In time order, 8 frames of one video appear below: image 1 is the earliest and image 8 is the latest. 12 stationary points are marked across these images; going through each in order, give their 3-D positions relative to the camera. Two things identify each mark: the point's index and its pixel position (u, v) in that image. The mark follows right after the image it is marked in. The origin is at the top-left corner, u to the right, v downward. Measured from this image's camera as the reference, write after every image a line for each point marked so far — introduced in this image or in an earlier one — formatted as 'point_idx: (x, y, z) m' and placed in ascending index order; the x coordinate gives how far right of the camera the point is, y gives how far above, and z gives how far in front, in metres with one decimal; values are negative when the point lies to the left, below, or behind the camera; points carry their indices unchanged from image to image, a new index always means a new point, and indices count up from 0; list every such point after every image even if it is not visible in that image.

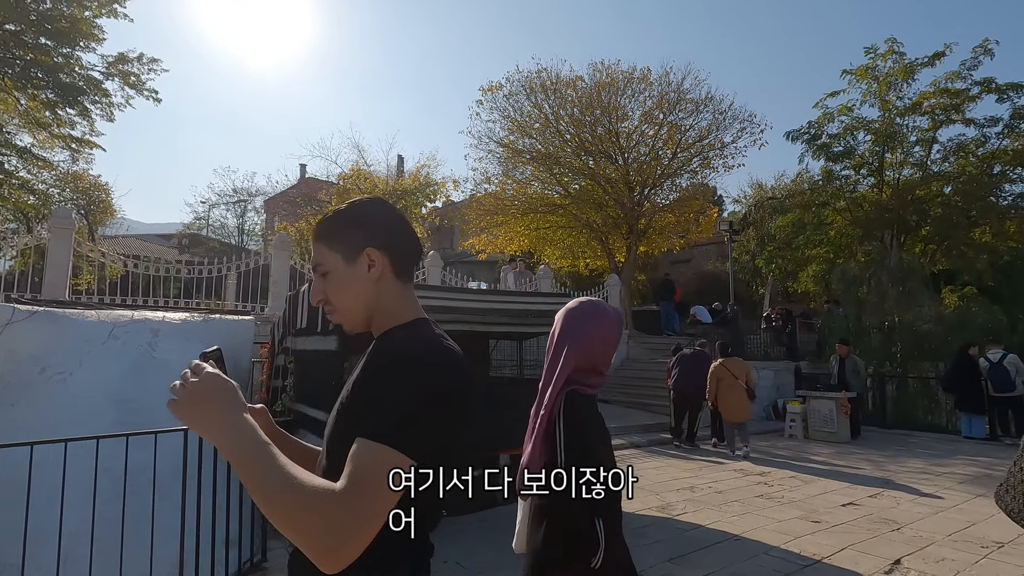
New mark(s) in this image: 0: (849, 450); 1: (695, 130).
0: (+5.5, -2.7, +8.8) m
1: (+6.5, +5.7, +19.1) m
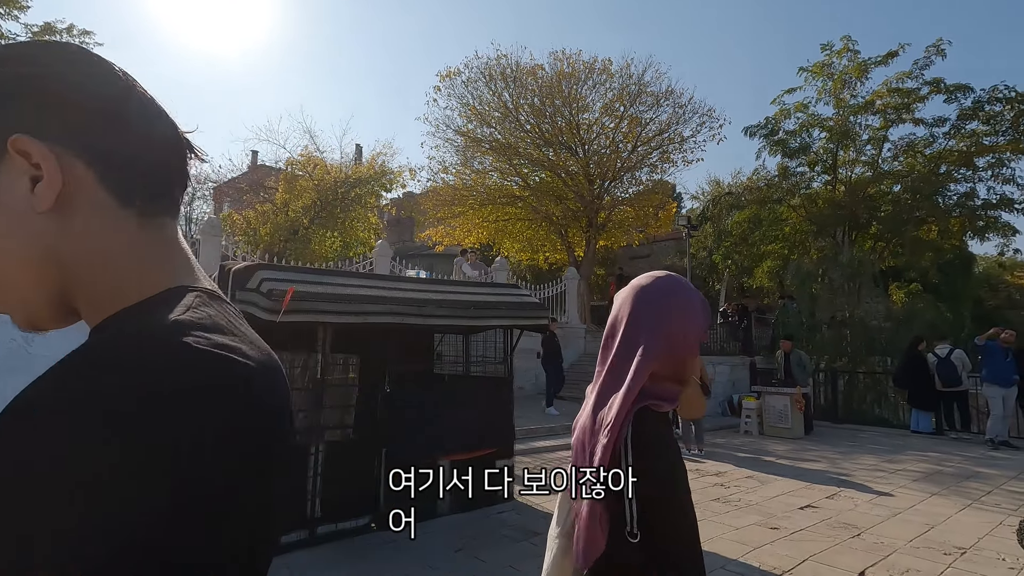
0: (+4.7, -2.6, +8.7) m
1: (+5.1, +5.8, +19.0) m
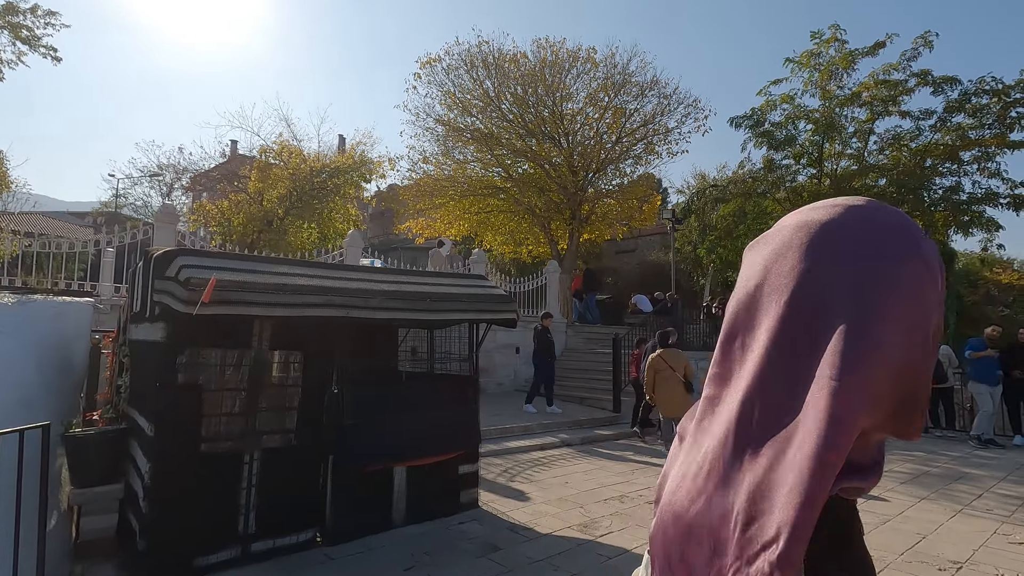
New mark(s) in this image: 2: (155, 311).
0: (+4.3, -2.5, +8.5) m
1: (+4.4, +6.0, +18.6) m
2: (-2.3, -0.2, +3.5) m
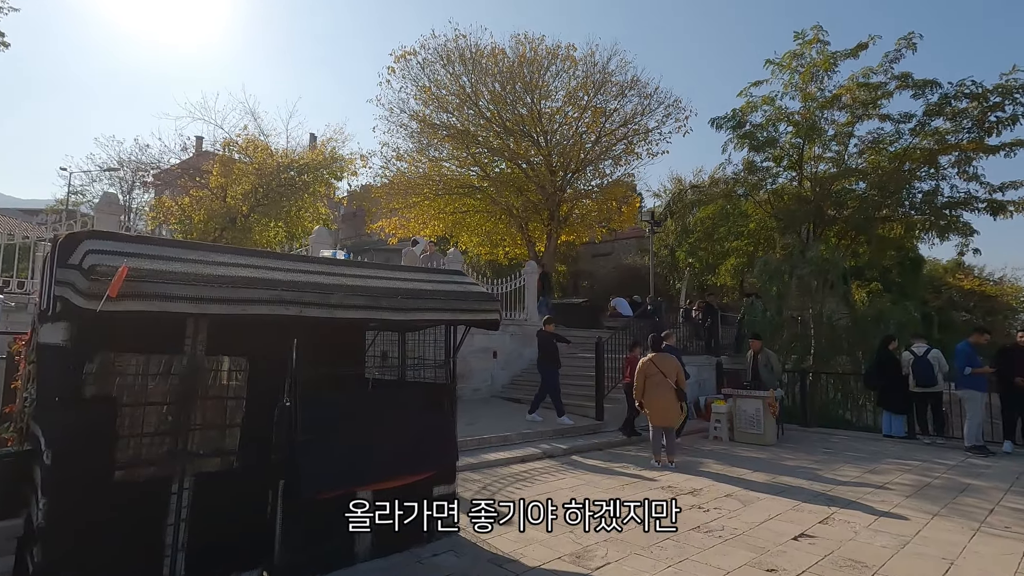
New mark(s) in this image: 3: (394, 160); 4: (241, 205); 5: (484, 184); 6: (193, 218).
0: (+4.0, -2.5, +8.1) m
1: (+3.7, +5.9, +18.3) m
2: (-2.4, -0.1, +2.8) m
3: (-4.2, +4.6, +19.2) m
4: (-9.5, +2.9, +18.9) m
5: (-1.0, +3.6, +18.8) m
6: (-11.1, +2.4, +18.6) m
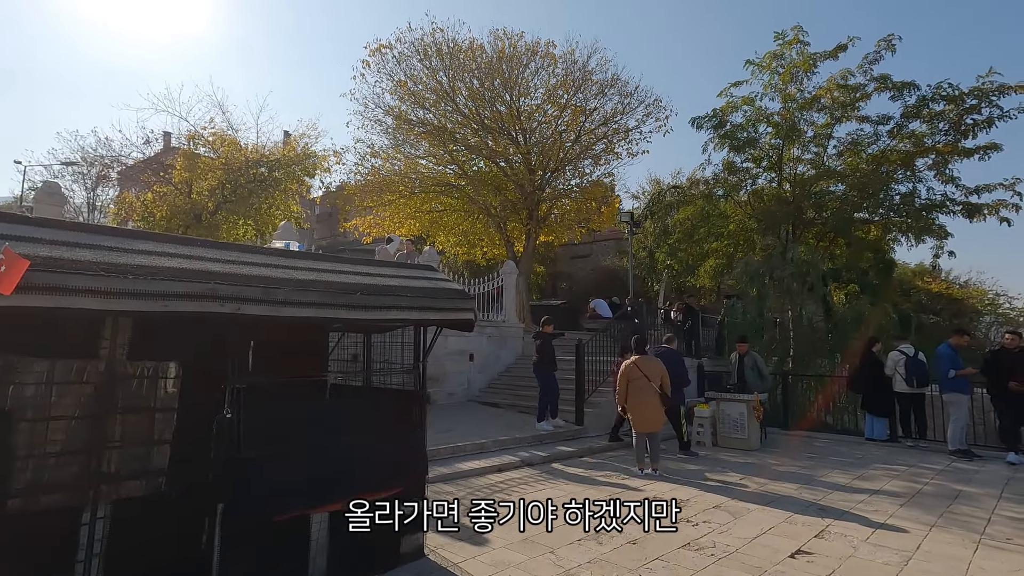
0: (+3.7, -2.5, +7.8) m
1: (+2.9, +5.9, +18.1) m
2: (-2.5, -0.1, +2.3) m
3: (-5.0, +4.5, +18.6) m
4: (-10.3, +2.9, +18.1) m
5: (-1.7, +3.6, +18.3) m
6: (-11.8, +2.4, +17.8) m
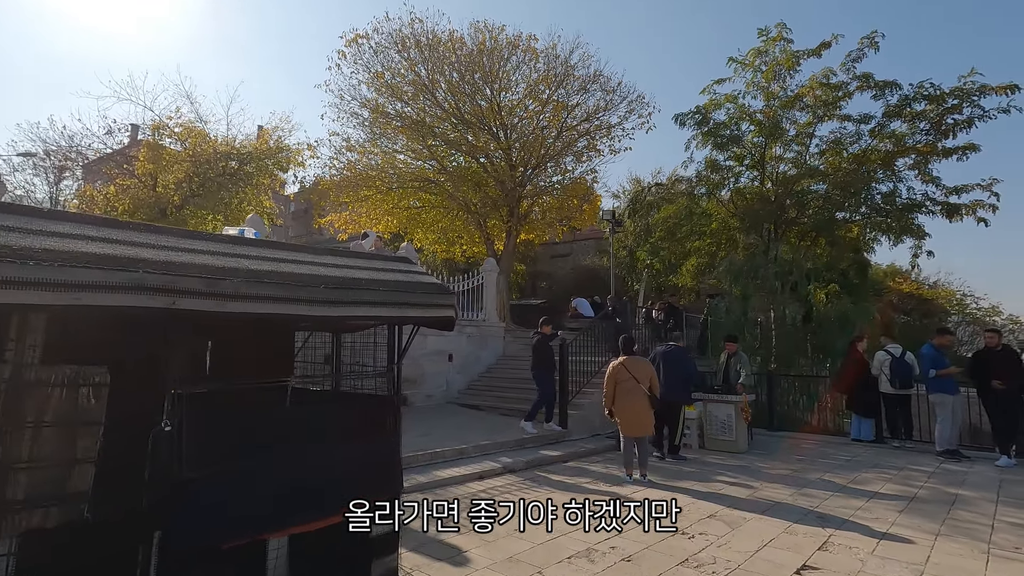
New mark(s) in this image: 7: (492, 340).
0: (+3.4, -2.5, +7.6) m
1: (+2.3, +5.9, +17.8) m
2: (-2.5, 0.0, +1.8) m
3: (-5.6, +4.6, +18.0) m
4: (-10.9, +3.0, +17.3) m
5: (-2.4, +3.6, +17.9) m
6: (-12.4, +2.5, +16.9) m
7: (-0.5, -1.2, +12.6) m
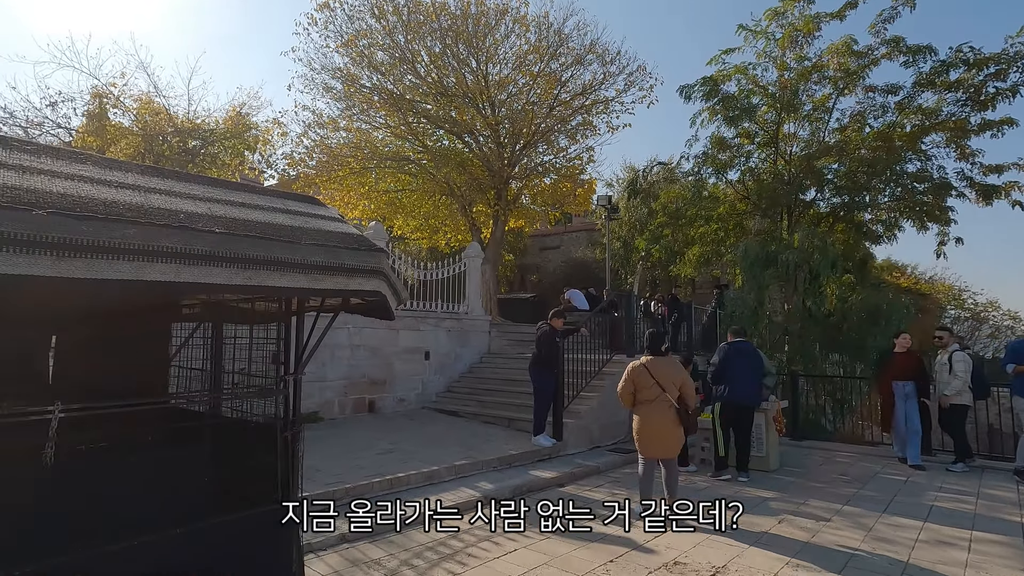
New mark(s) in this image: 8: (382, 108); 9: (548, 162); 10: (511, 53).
0: (+3.2, -2.3, +6.2) m
1: (+1.9, +6.2, +16.3) m
2: (-2.6, +0.1, +0.3) m
3: (-6.0, +4.9, +16.4) m
4: (-11.3, +3.3, +15.6) m
5: (-2.7, +3.9, +16.3) m
6: (-12.8, +2.8, +15.2) m
7: (-0.8, -1.0, +11.1) m
8: (-3.9, +5.4, +15.9) m
9: (+1.1, +3.9, +16.8) m
10: (0.0, +7.0, +15.9) m
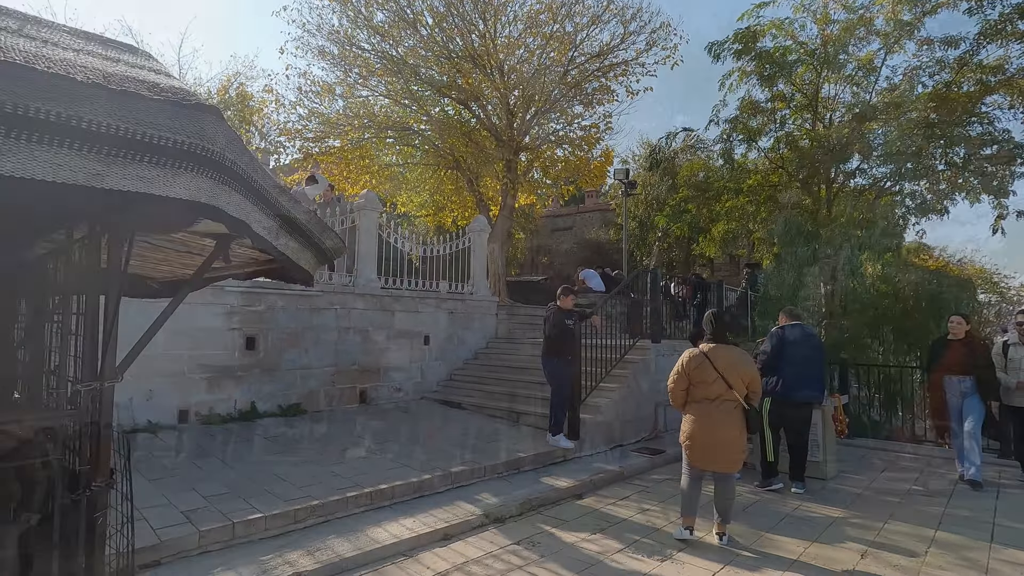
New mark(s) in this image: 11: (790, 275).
0: (+3.3, -2.0, +5.1) m
1: (+2.2, +6.8, +15.0) m
2: (-2.6, +0.2, -0.8) m
3: (-5.7, +5.5, +15.2) m
4: (-11.0, +3.9, +14.6) m
5: (-2.5, +4.5, +15.1) m
6: (-12.5, +3.4, +14.2) m
7: (-0.6, -0.6, +10.0) m
8: (-3.6, +5.9, +14.7) m
9: (+1.4, +4.5, +15.6) m
10: (+0.3, +7.6, +14.6) m
11: (+5.4, +0.2, +10.5) m
